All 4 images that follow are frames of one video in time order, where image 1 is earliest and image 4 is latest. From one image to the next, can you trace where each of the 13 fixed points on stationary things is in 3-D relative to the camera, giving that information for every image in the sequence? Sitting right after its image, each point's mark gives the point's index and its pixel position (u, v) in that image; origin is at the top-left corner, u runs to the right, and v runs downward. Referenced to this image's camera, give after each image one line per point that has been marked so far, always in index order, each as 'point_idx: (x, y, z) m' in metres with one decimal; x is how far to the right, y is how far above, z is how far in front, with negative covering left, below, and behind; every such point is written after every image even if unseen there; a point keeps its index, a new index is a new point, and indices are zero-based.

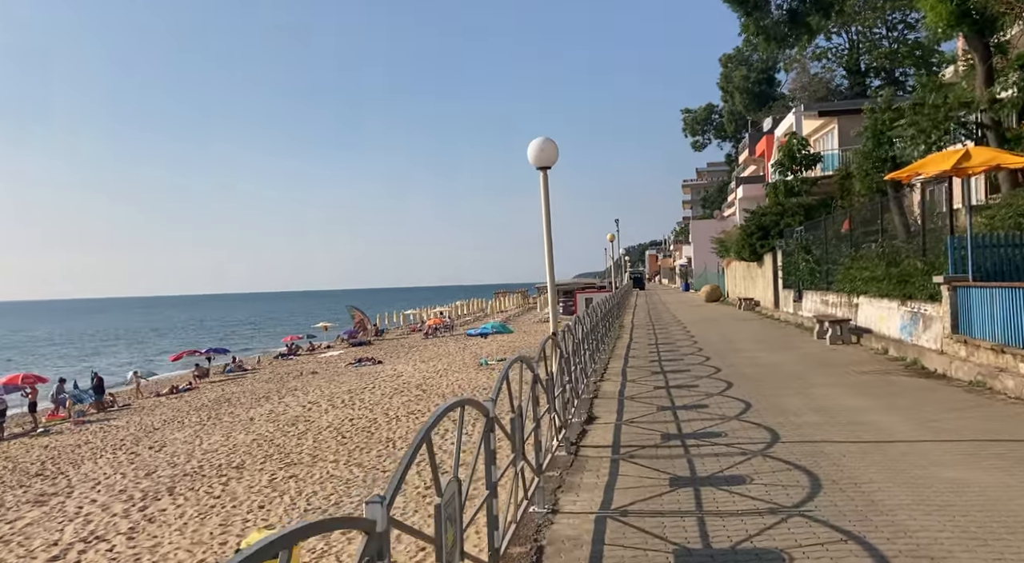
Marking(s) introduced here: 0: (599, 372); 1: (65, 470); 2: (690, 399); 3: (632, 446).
0: (+1.3, -1.4, +10.8) m
1: (-10.3, -4.4, +16.1) m
2: (+2.1, -1.4, +8.3) m
3: (+1.1, -1.5, +6.2) m
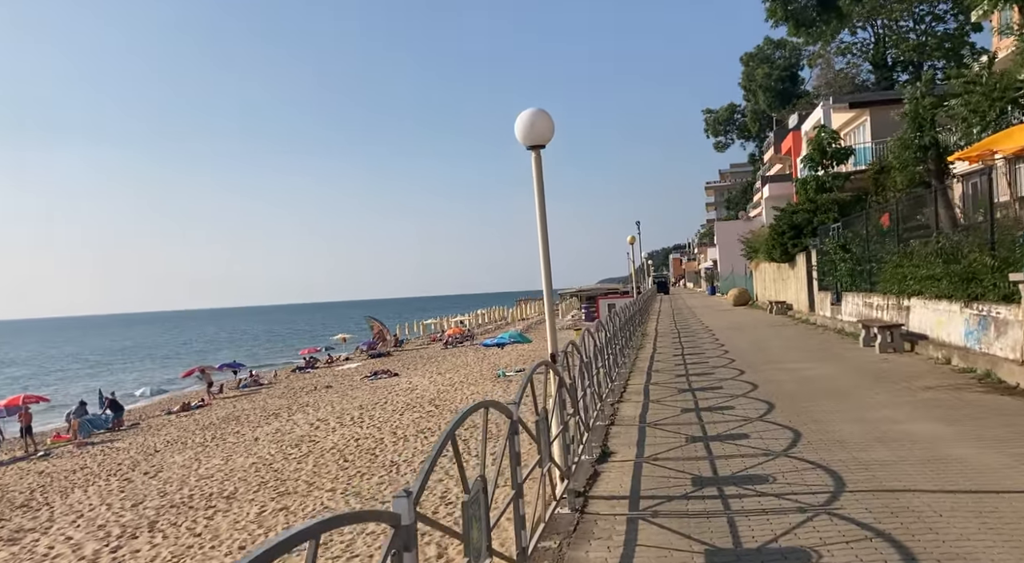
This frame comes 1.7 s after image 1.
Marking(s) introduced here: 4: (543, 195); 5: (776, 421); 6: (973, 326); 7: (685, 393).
0: (+1.4, -1.5, +9.5) m
1: (-10.0, -4.8, +15.2) m
2: (+2.1, -1.4, +7.0) m
3: (+1.0, -1.5, +4.9) m
4: (+0.2, +0.6, +5.0) m
5: (+2.6, -1.4, +6.9) m
6: (+5.8, -0.6, +8.8) m
7: (+2.3, -1.5, +9.2) m
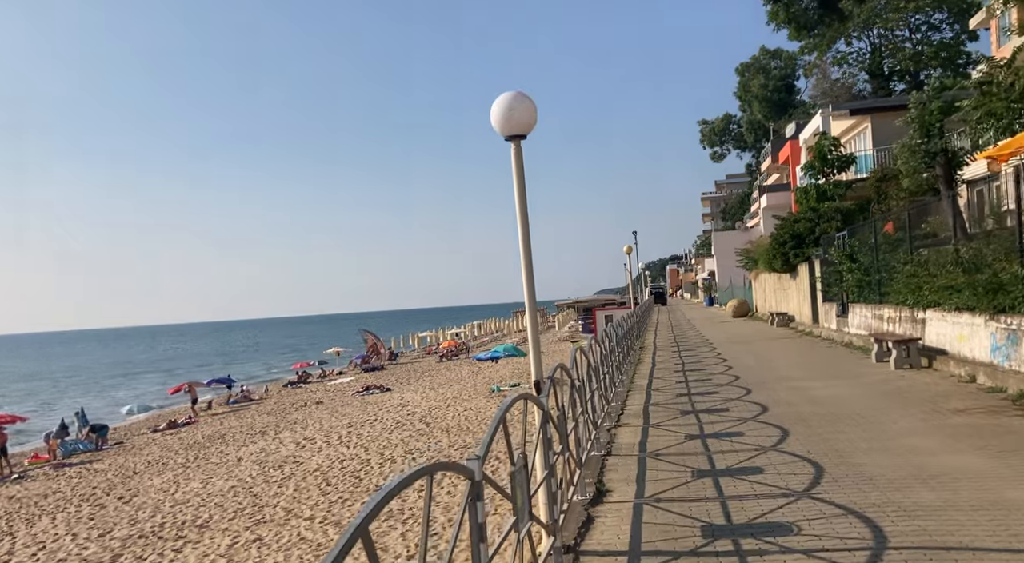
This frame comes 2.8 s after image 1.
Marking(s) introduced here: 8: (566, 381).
0: (+1.3, -1.7, +8.7) m
1: (-10.1, -5.1, +14.3) m
2: (+2.0, -1.6, +6.2) m
3: (+0.9, -1.6, +4.2) m
4: (+0.1, +0.5, +4.3) m
5: (+2.5, -1.5, +6.2) m
6: (+5.7, -0.7, +8.1) m
7: (+2.1, -1.6, +8.5) m
8: (+0.5, -0.9, +6.1) m
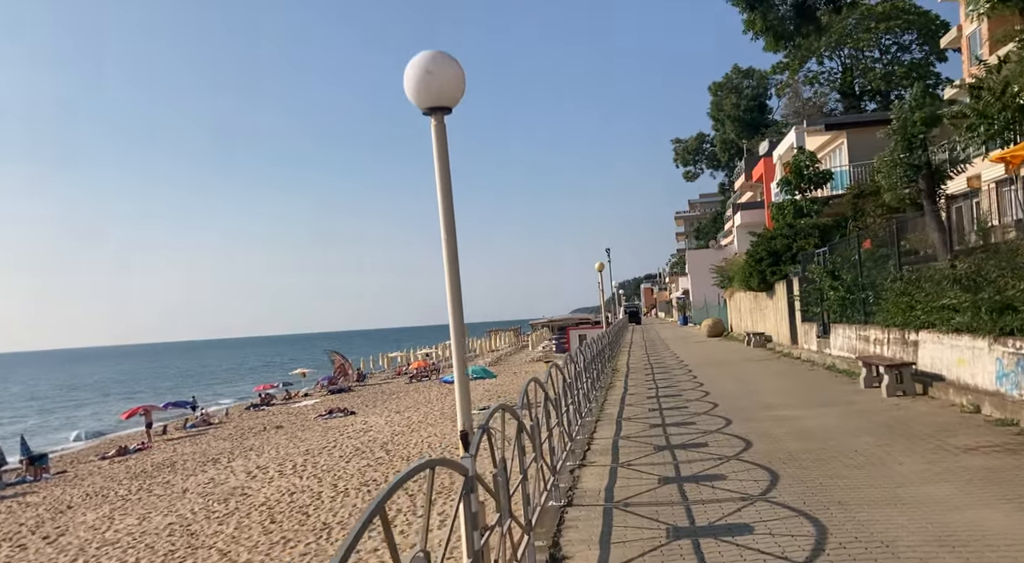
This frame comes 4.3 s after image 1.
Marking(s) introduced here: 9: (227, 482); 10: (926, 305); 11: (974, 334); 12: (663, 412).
0: (+0.7, -1.9, +7.7) m
1: (-10.8, -5.4, +12.8) m
2: (+1.5, -1.7, +5.2) m
3: (+0.5, -1.7, +3.1) m
4: (-0.3, +0.4, +3.3) m
5: (+2.0, -1.6, +5.2) m
6: (+5.2, -0.9, +7.3) m
7: (+1.6, -1.8, +7.5) m
8: (0.0, -1.0, +5.1) m
9: (-7.7, -5.4, +18.9) m
10: (+5.7, -0.3, +9.6) m
11: (+5.3, -0.6, +8.1) m
12: (+2.2, -1.9, +10.4) m
